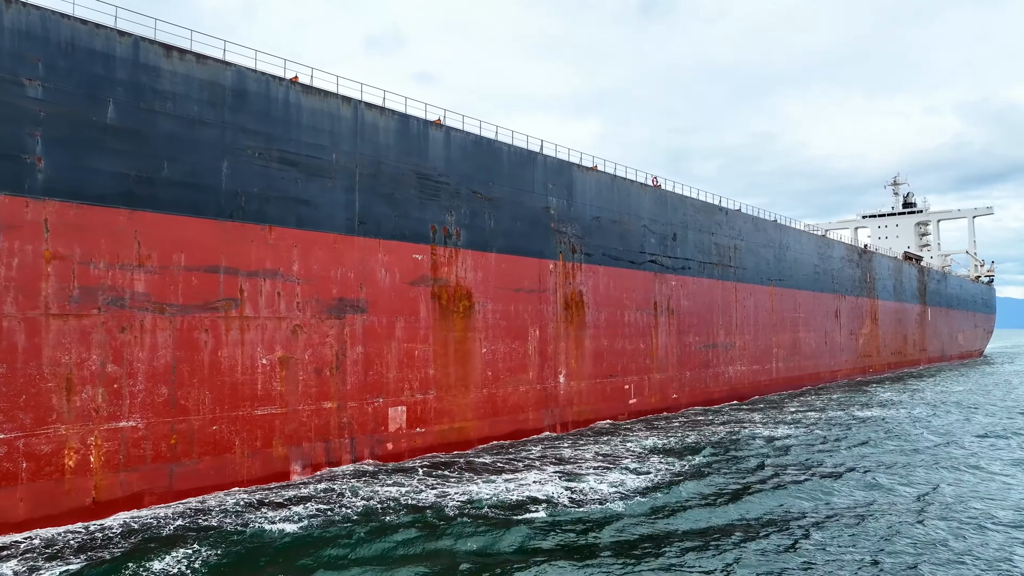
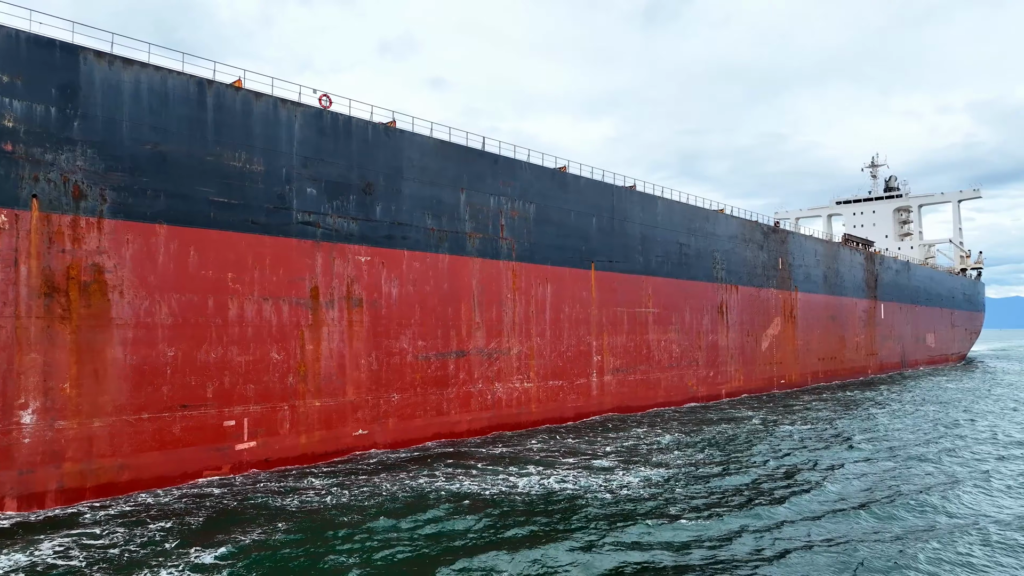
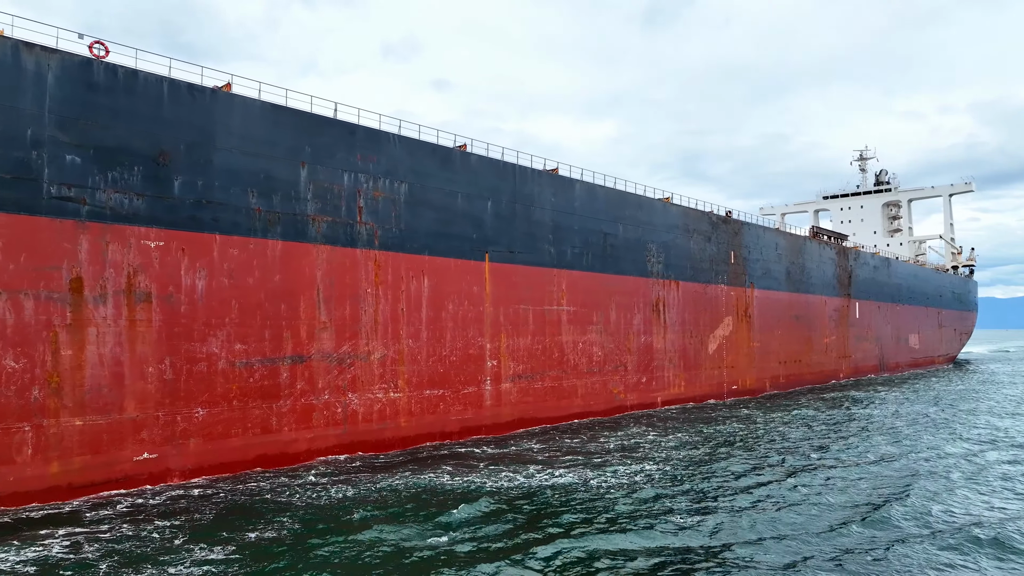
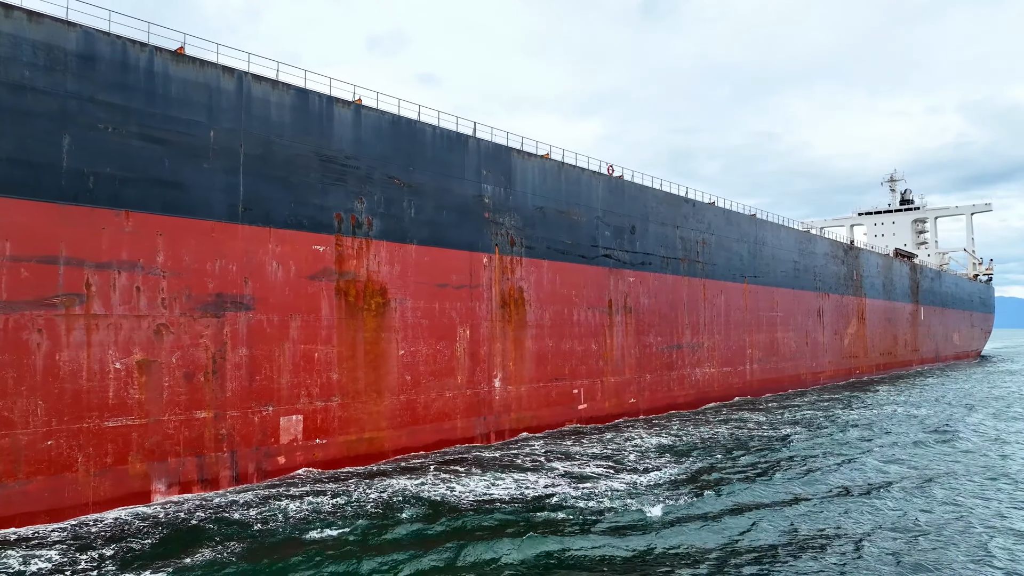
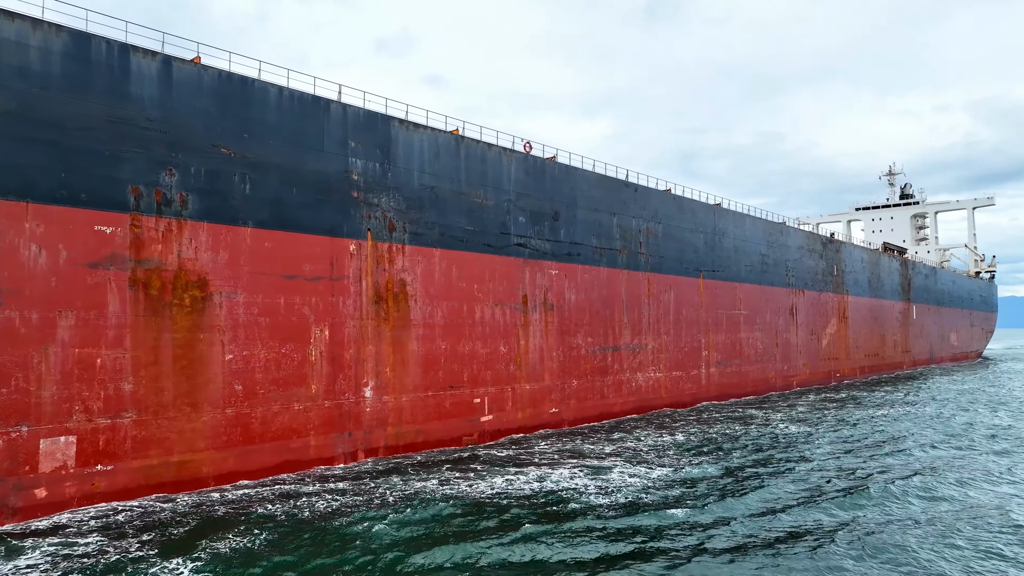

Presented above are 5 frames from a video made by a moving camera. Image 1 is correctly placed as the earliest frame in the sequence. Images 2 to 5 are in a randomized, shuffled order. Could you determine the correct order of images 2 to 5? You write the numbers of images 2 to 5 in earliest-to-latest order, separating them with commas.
4, 5, 2, 3
